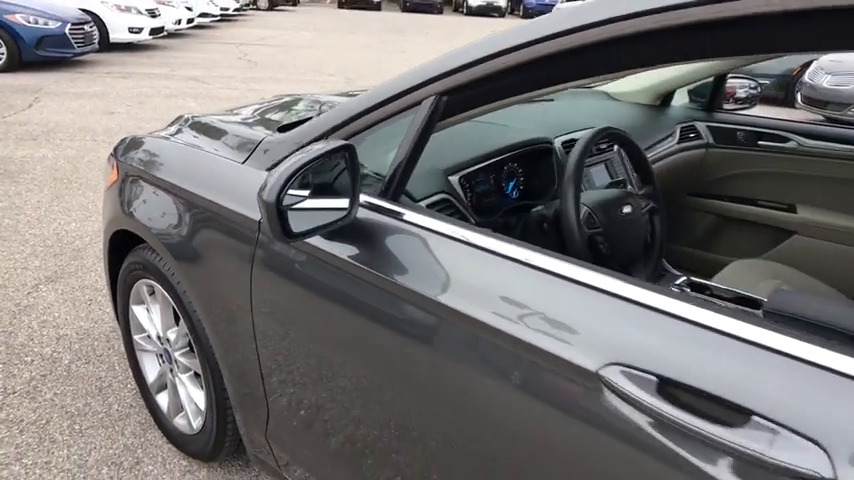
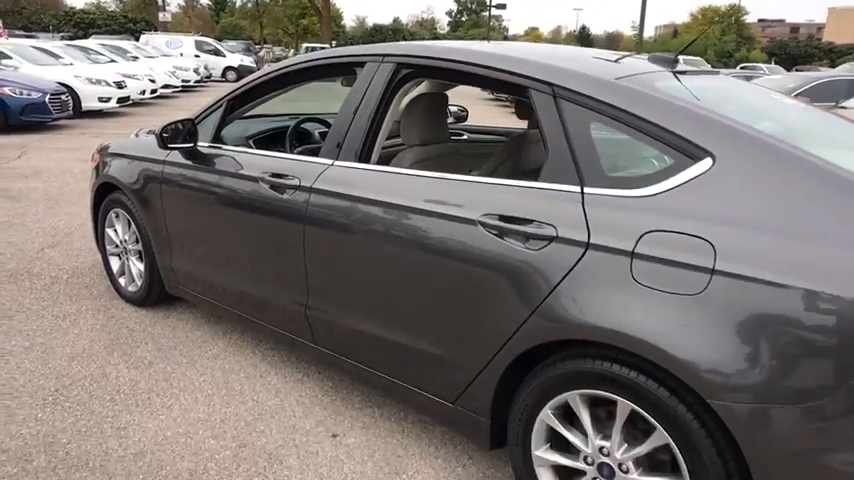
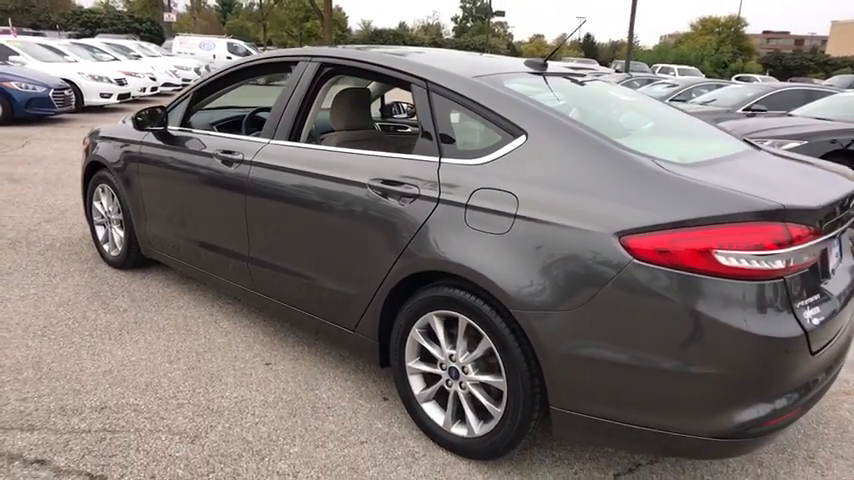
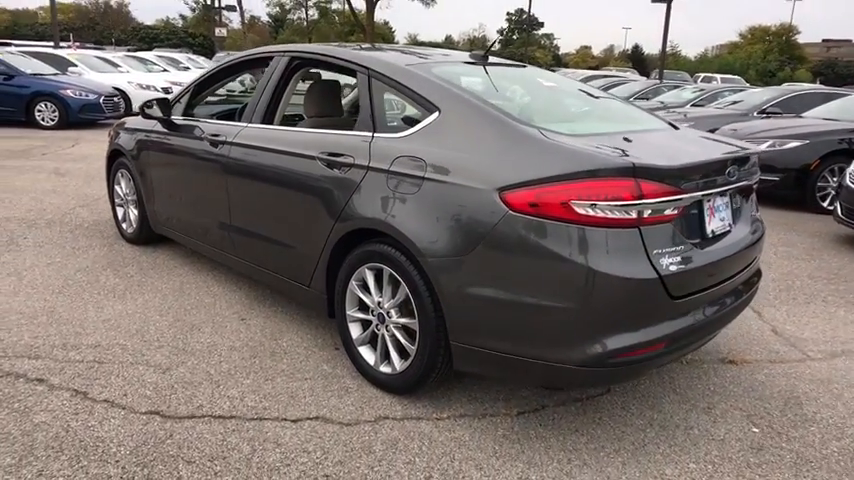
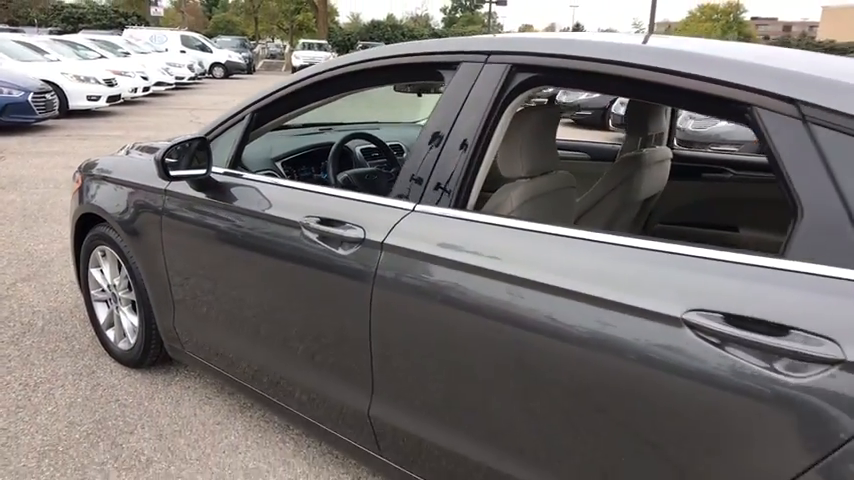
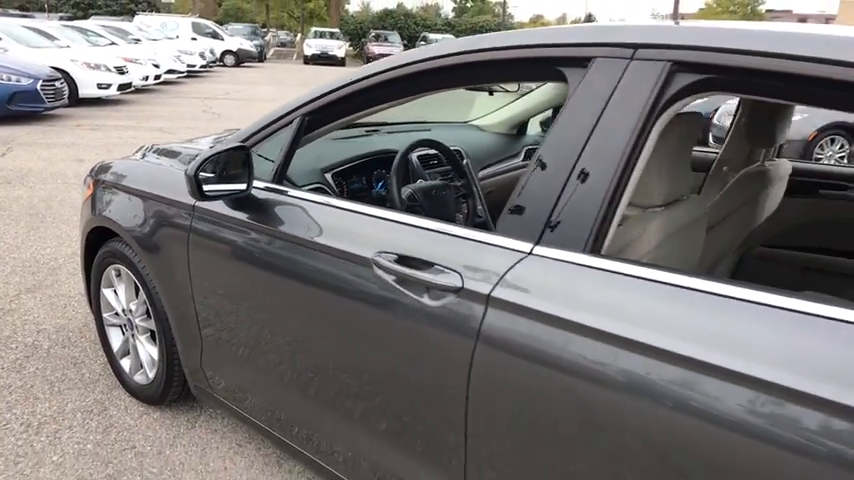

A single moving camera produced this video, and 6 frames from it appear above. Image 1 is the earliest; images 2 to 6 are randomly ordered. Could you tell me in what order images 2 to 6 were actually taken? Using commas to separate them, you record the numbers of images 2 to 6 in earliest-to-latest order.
6, 5, 2, 3, 4
